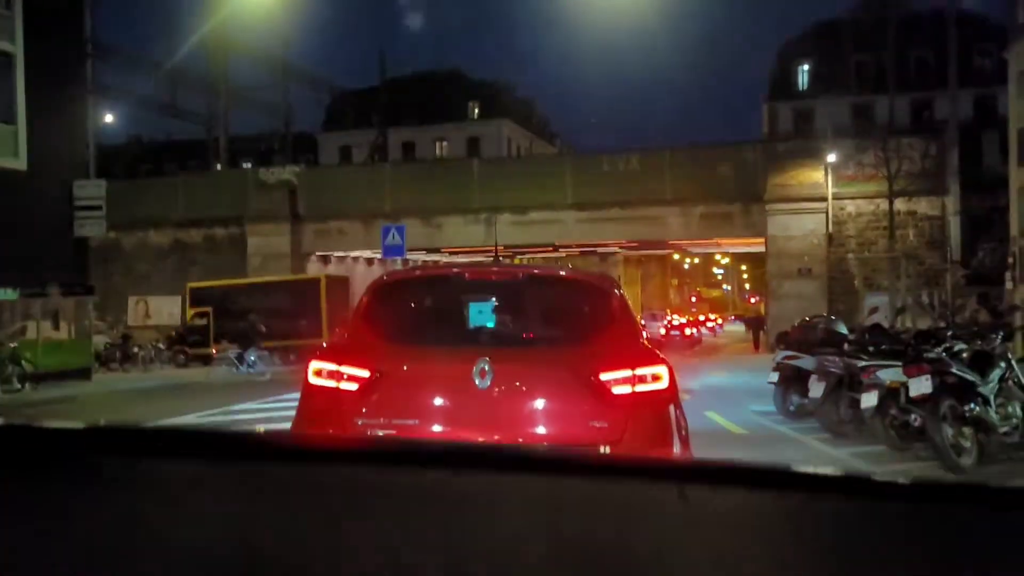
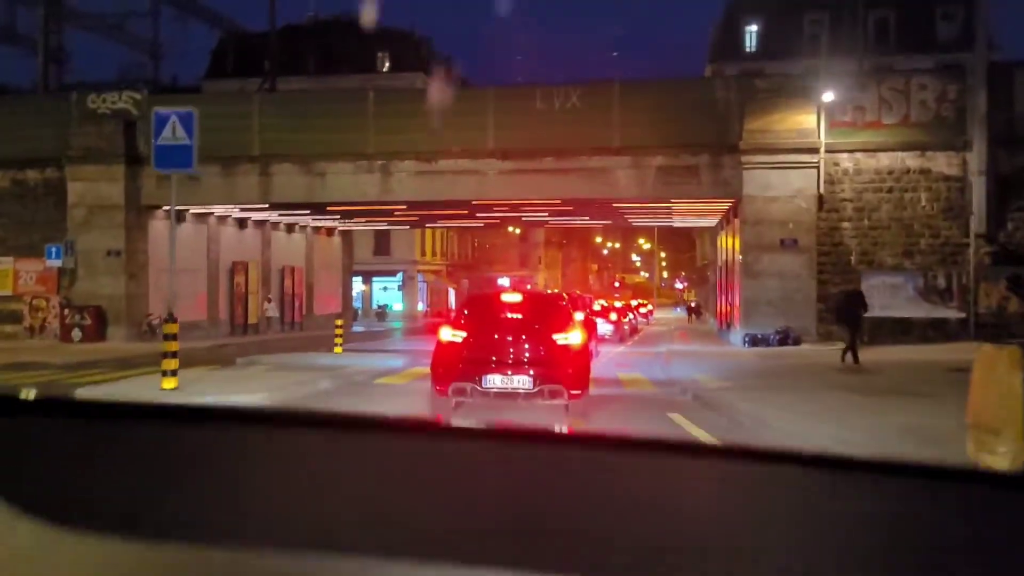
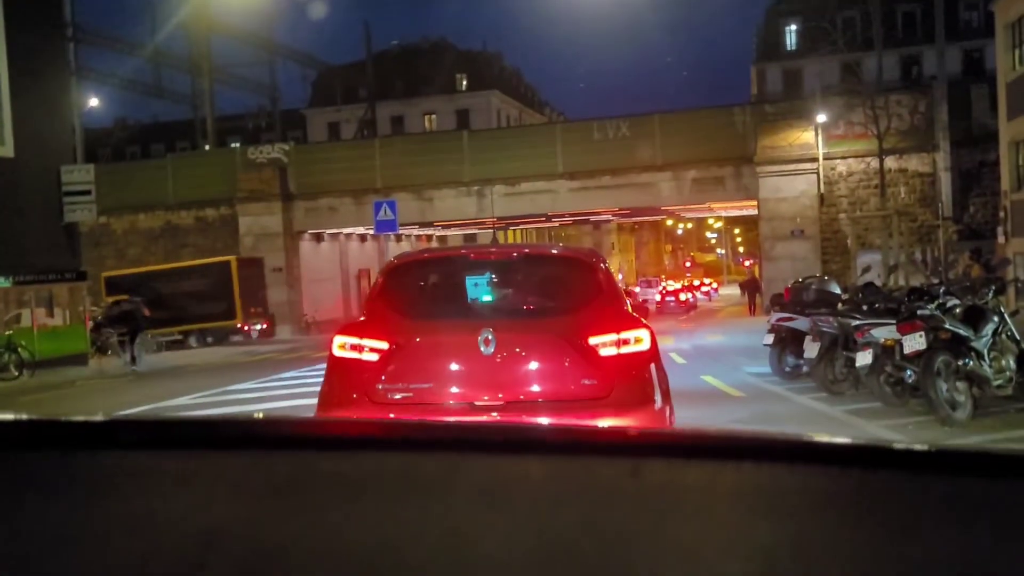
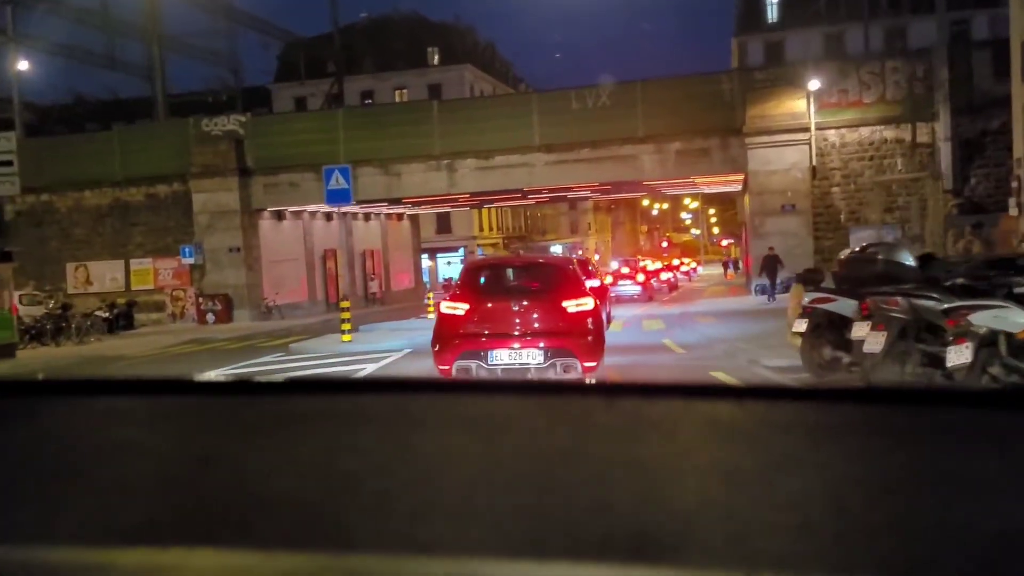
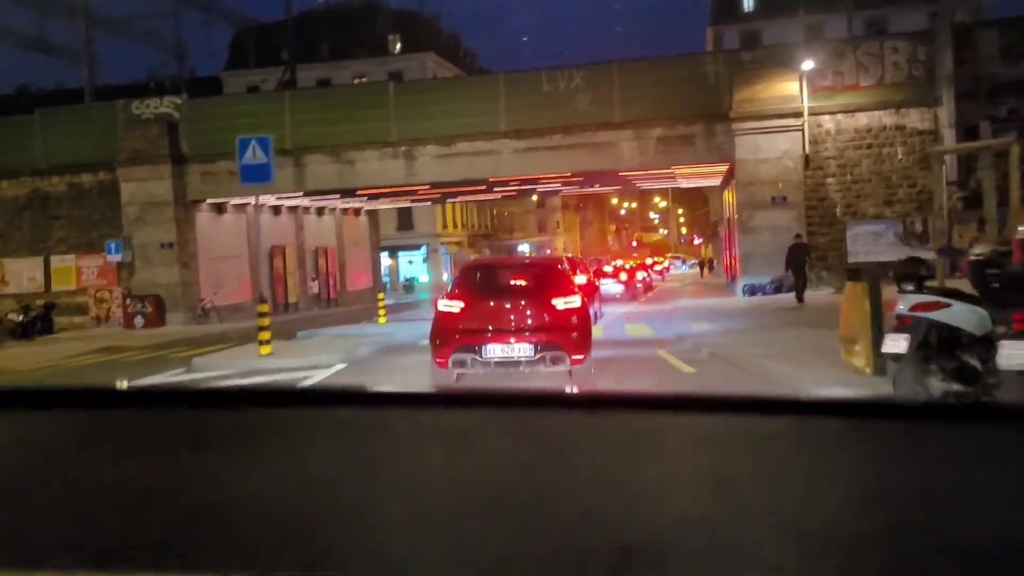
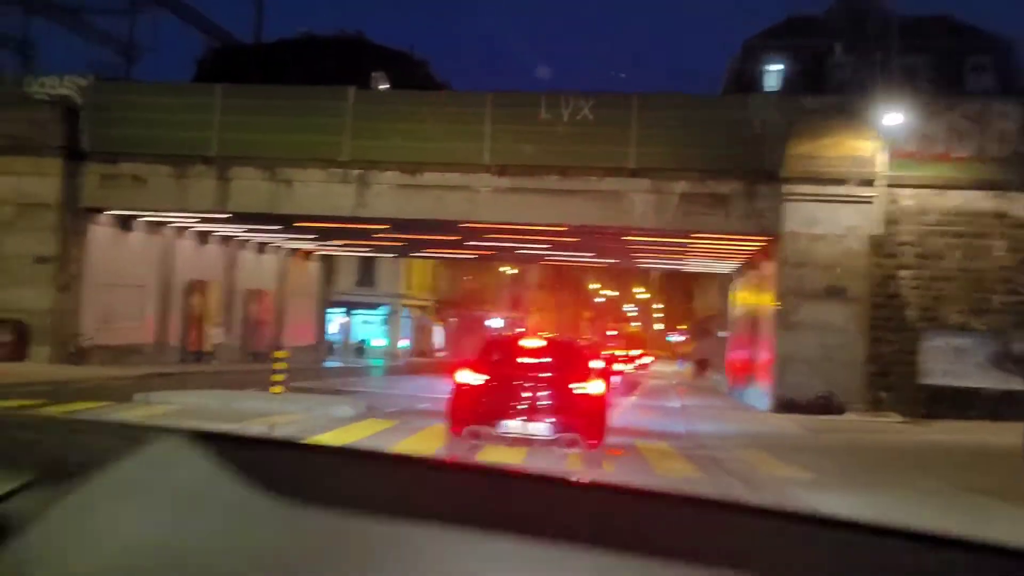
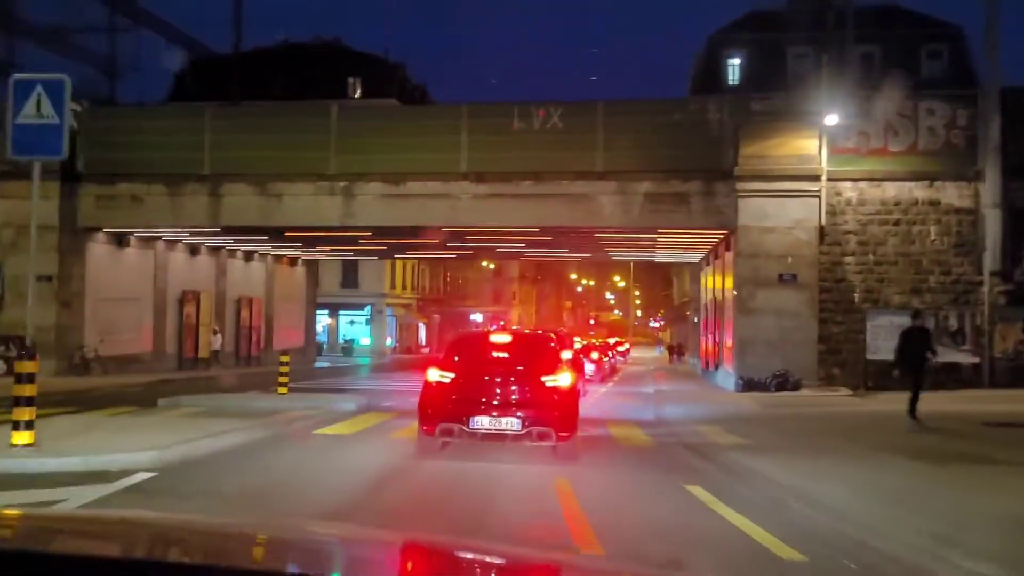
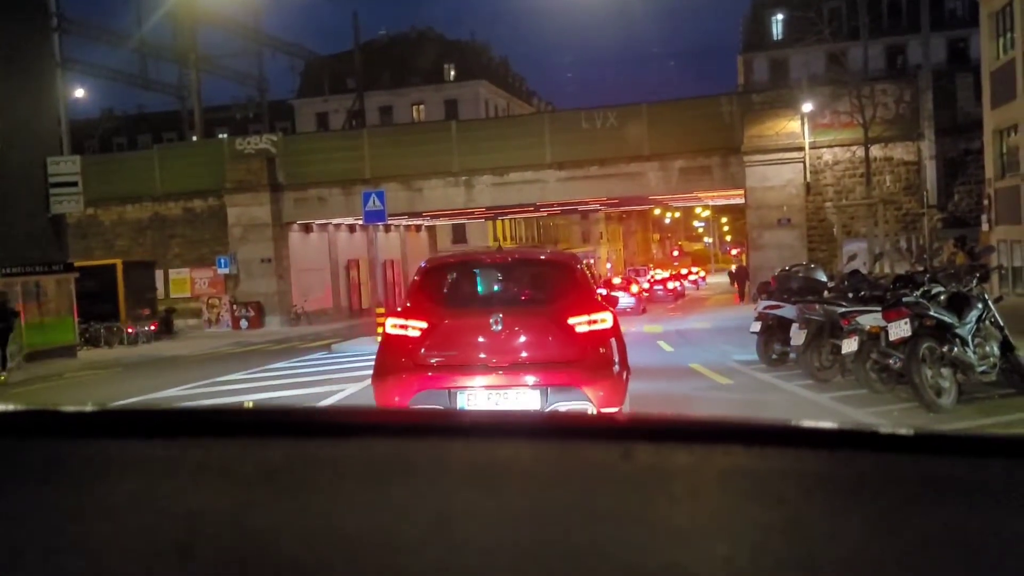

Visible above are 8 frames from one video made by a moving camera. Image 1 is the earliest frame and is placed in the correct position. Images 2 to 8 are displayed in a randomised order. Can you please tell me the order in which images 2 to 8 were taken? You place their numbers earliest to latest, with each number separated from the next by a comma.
3, 8, 4, 5, 2, 7, 6
